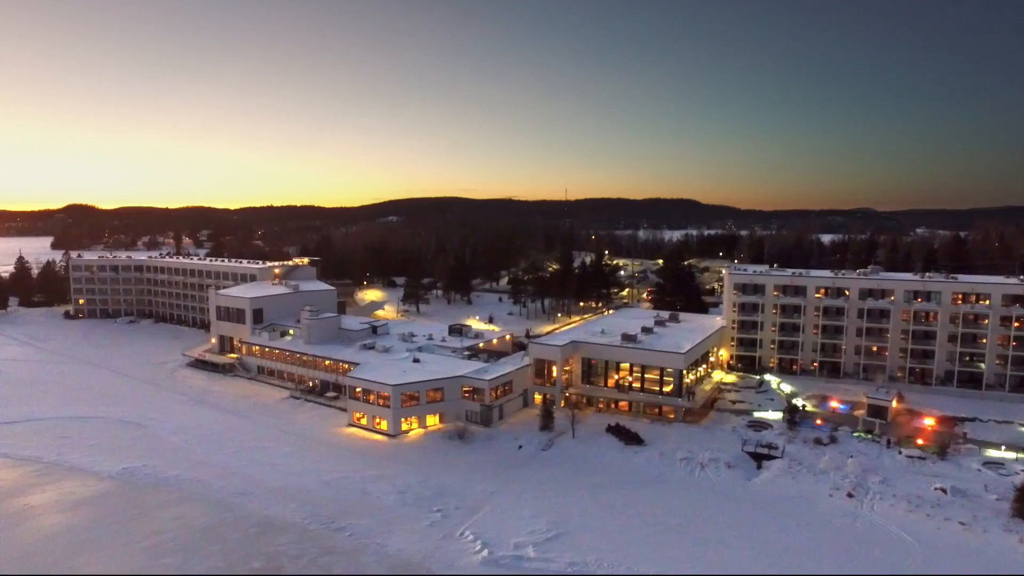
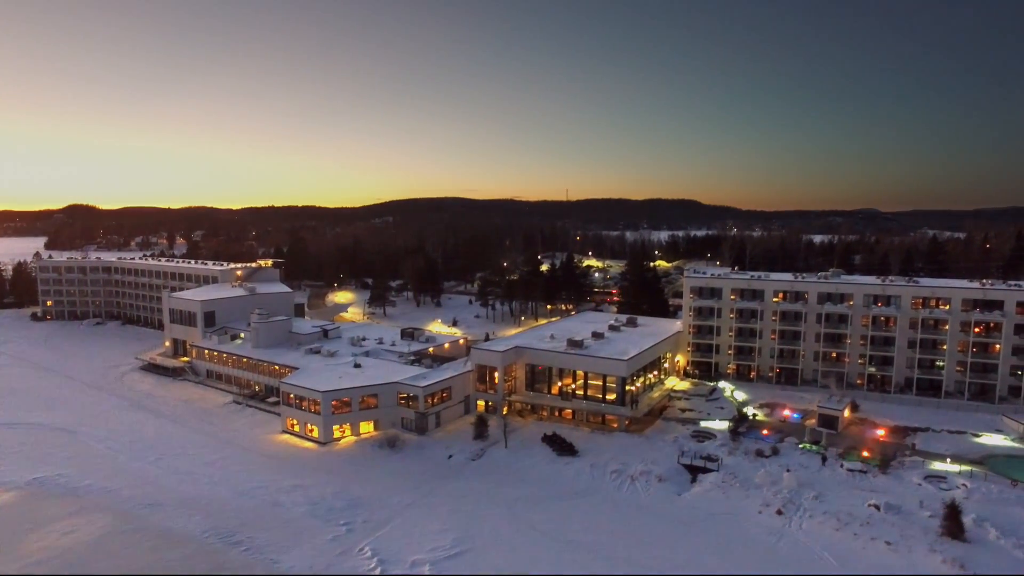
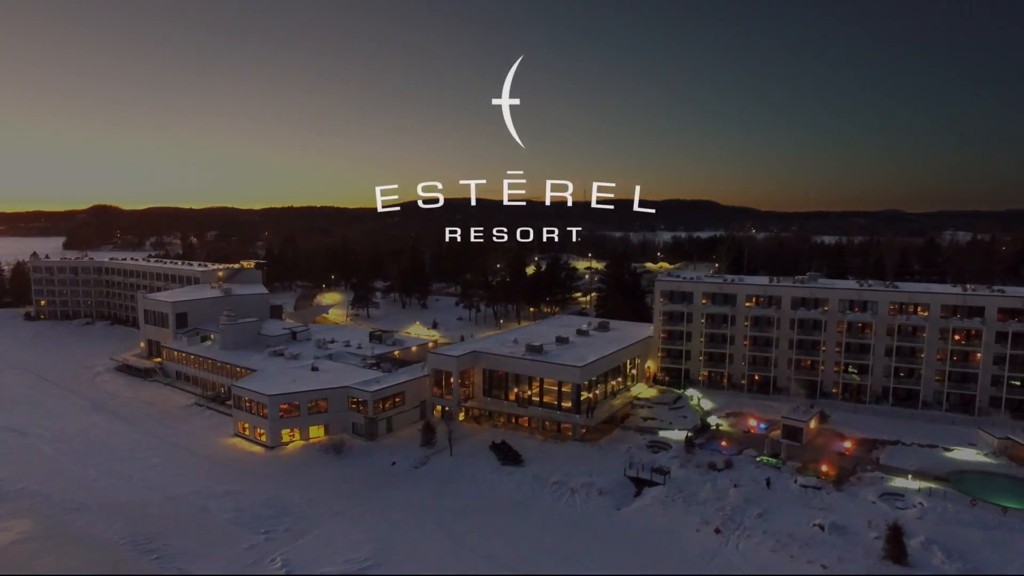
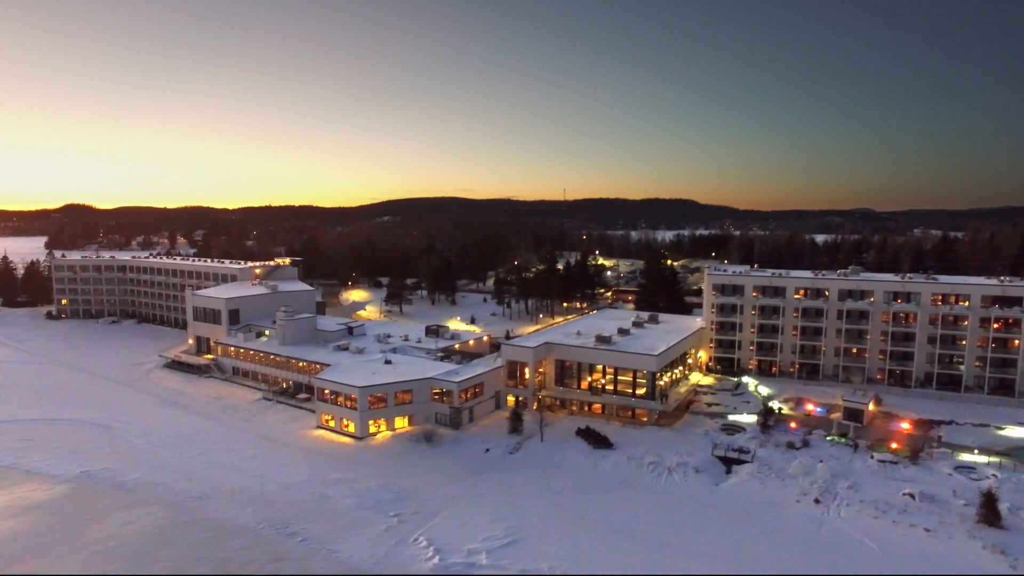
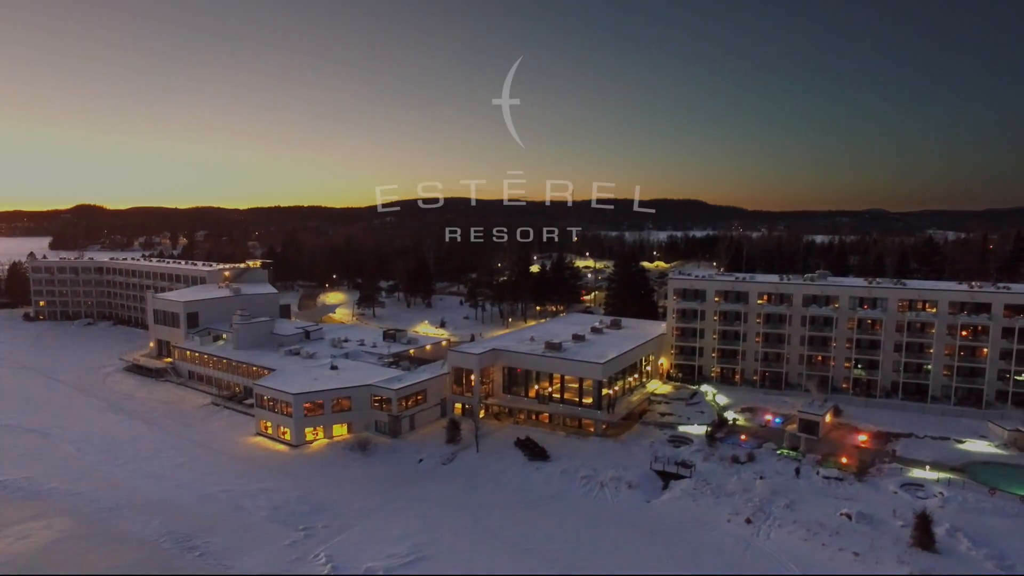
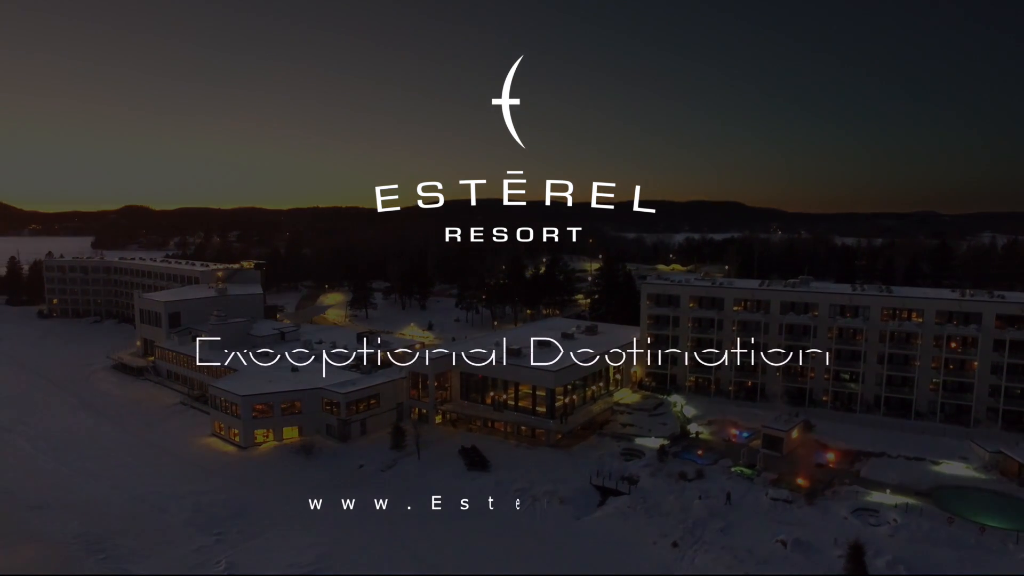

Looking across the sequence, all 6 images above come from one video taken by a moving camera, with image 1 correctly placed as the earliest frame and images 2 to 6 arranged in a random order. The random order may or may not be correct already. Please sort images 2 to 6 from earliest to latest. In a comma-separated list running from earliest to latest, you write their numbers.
4, 2, 5, 3, 6
